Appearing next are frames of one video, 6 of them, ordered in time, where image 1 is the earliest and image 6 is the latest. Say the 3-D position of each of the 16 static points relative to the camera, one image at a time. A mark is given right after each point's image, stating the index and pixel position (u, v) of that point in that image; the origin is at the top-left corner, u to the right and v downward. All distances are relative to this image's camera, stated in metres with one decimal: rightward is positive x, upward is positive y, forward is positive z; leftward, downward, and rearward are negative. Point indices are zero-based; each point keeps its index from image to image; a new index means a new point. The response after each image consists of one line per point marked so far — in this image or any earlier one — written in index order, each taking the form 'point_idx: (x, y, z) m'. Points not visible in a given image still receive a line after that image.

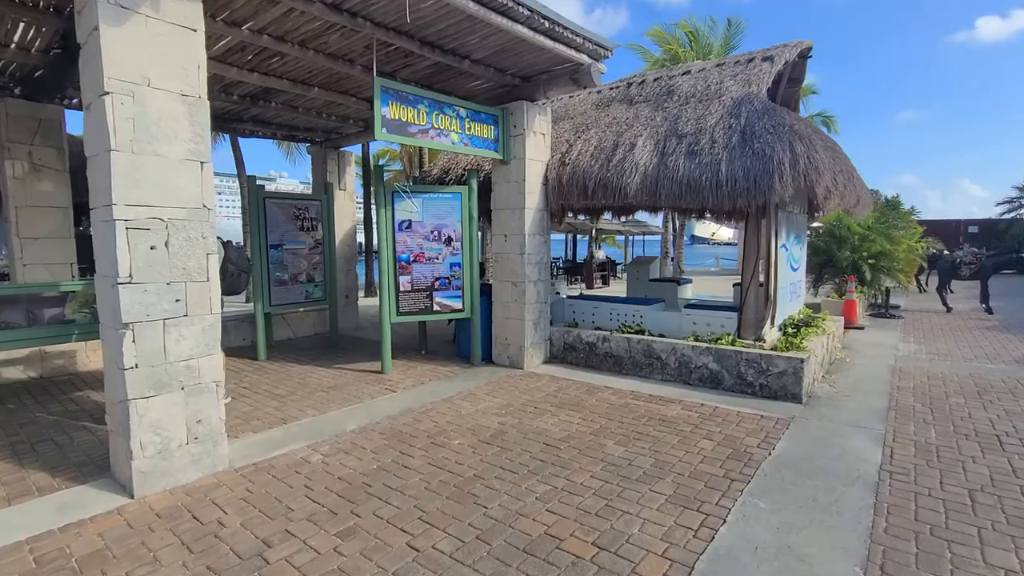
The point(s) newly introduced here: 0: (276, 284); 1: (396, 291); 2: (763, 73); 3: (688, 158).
0: (-3.5, +0.1, +7.5) m
1: (-1.5, -0.1, +6.4) m
2: (+3.0, +2.6, +6.0) m
3: (+1.9, +1.4, +5.5) m
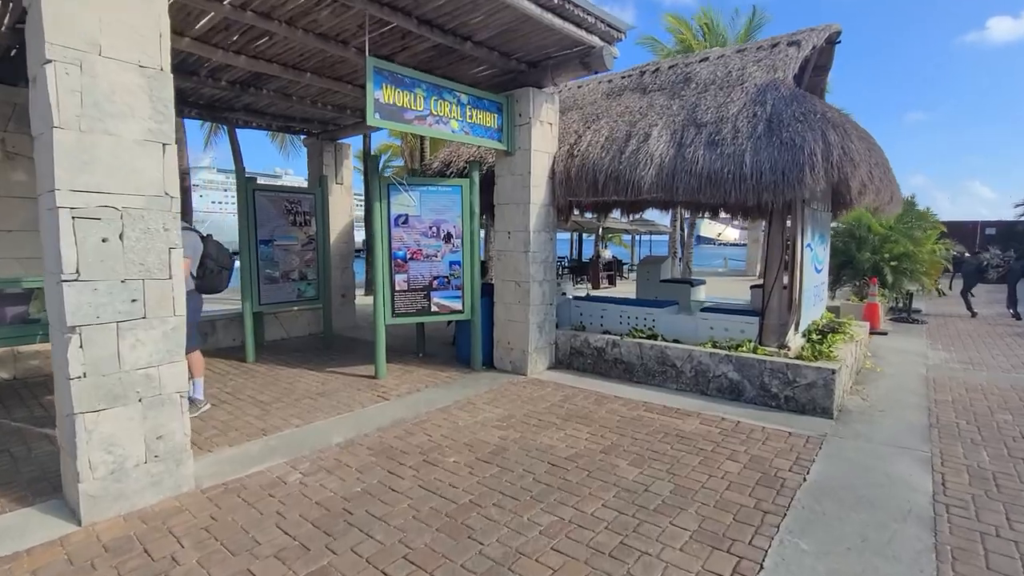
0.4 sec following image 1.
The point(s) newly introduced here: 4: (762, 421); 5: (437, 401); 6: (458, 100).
0: (-3.5, +0.1, +7.1) m
1: (-1.4, 0.0, +6.0) m
2: (+3.1, +2.5, +5.6) m
3: (+2.0, +1.4, +5.1) m
4: (+2.2, -1.2, +4.5) m
5: (-0.8, -1.2, +5.2) m
6: (-0.6, +2.0, +5.4) m
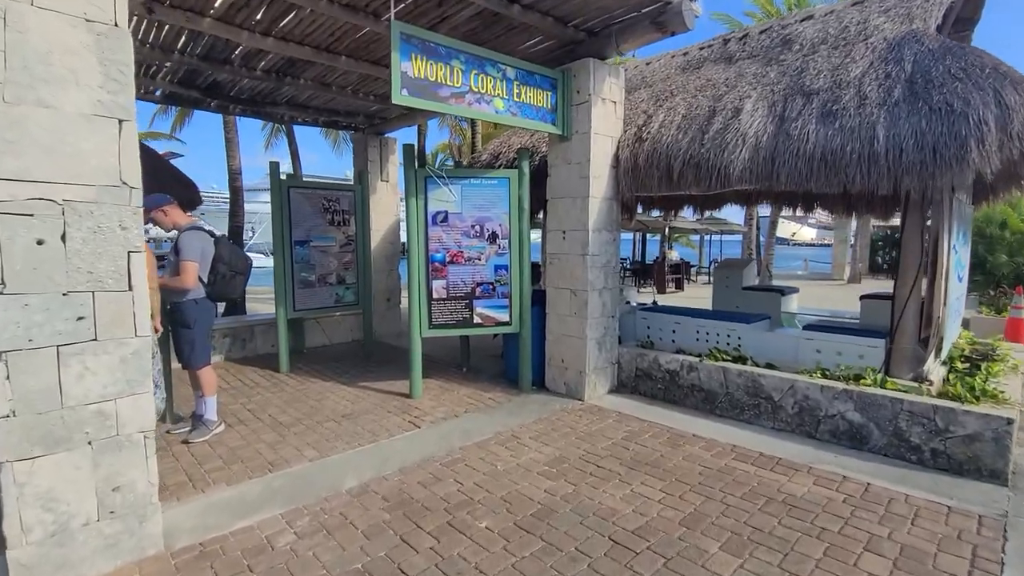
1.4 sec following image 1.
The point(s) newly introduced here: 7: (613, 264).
0: (-2.8, 0.0, +6.6) m
1: (-0.9, -0.1, +5.3) m
2: (+3.6, +2.4, +4.3) m
3: (+2.4, +1.3, +3.9) m
4: (+2.6, -1.3, +3.4) m
5: (-0.3, -1.3, +4.4) m
6: (-0.1, +1.9, +4.6) m
7: (+1.1, +0.2, +5.3) m
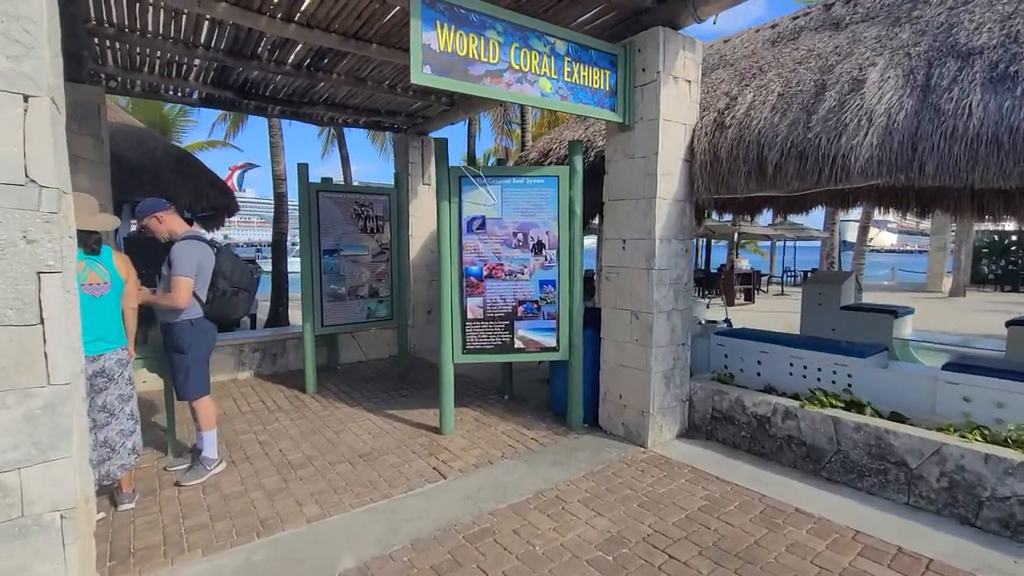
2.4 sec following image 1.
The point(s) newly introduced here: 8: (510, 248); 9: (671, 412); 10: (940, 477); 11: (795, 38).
0: (-2.2, -0.1, +6.1) m
1: (-0.4, -0.3, +4.5) m
2: (+3.9, +2.2, +3.1) m
3: (+2.7, +1.1, +2.8) m
4: (+2.8, -1.5, +2.2) m
5: (0.0, -1.4, +3.5) m
6: (+0.3, +1.8, +3.8) m
7: (+1.5, +0.1, +4.3) m
8: (0.0, +0.4, +4.5) m
9: (+1.4, -1.1, +4.4) m
10: (+2.6, -1.2, +3.1) m
11: (+2.6, +2.3, +4.7) m
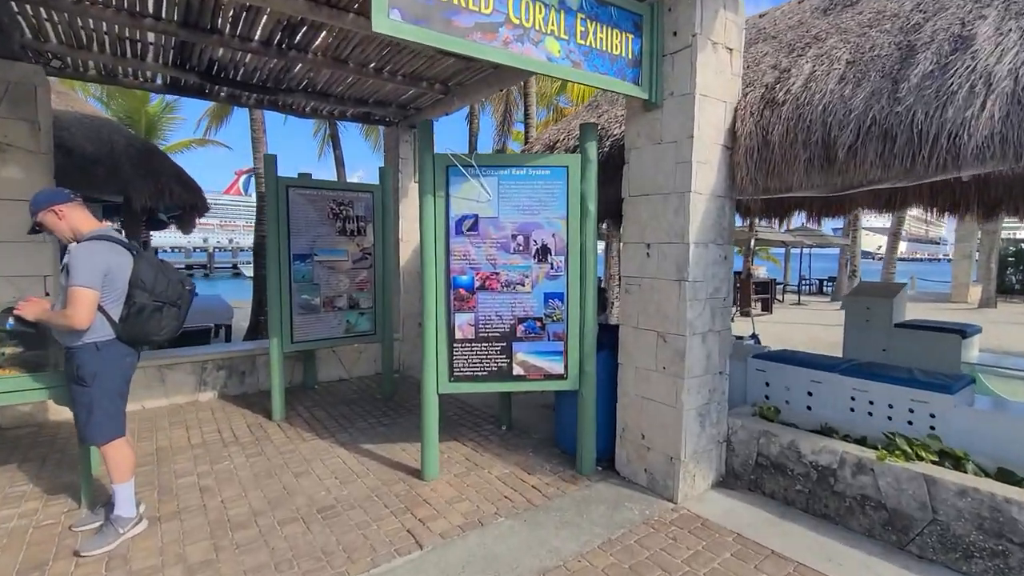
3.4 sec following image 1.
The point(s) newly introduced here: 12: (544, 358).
0: (-2.2, -0.2, +5.3) m
1: (-0.5, -0.4, +3.7) m
2: (+3.9, +2.1, +2.3) m
3: (+2.7, +1.0, +2.0) m
4: (+2.7, -1.6, +1.4) m
5: (0.0, -1.5, +2.7) m
6: (+0.3, +1.7, +3.0) m
7: (+1.5, 0.0, +3.5) m
8: (0.0, +0.3, +3.7) m
9: (+1.4, -1.2, +3.5) m
10: (+2.6, -1.3, +2.3) m
11: (+2.6, +2.2, +3.8) m
12: (+0.2, -0.5, +3.8) m
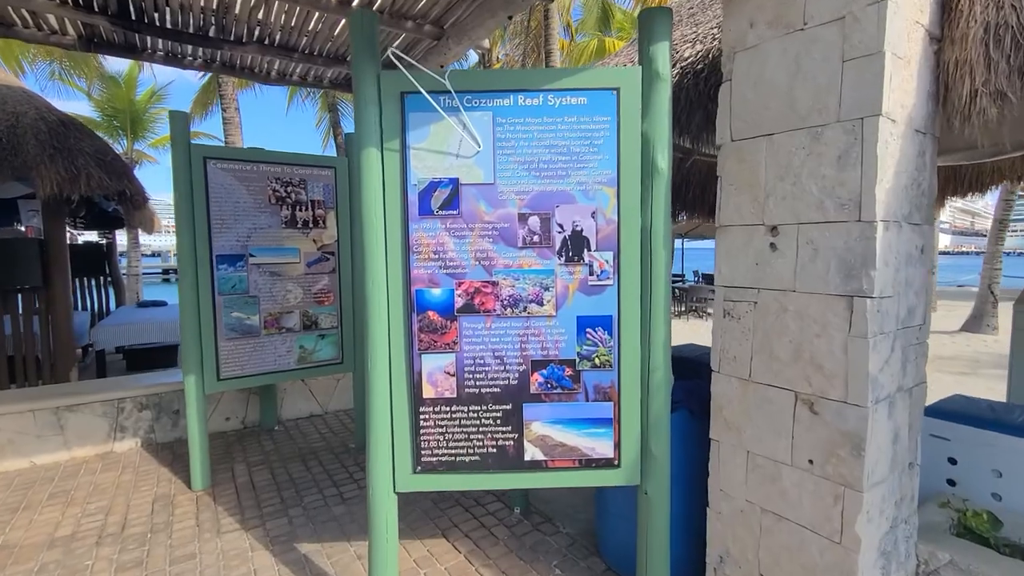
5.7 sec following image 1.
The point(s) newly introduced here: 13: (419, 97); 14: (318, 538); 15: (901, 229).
0: (-2.1, -0.3, +3.8) m
1: (-0.4, -0.5, +2.1) m
2: (+3.8, +2.1, +0.5) m
3: (+2.6, +0.9, +0.3) m
4: (+2.7, -1.7, -0.4) m
5: (0.0, -1.6, +1.1) m
6: (+0.3, +1.6, +1.3) m
7: (+1.5, -0.1, +1.8) m
8: (0.0, +0.2, +2.1) m
9: (+1.4, -1.3, +1.9) m
10: (+2.6, -1.3, +0.5) m
11: (+2.6, +2.1, +2.1) m
12: (+0.3, -0.6, +2.2) m
13: (-0.4, +0.8, +2.1) m
14: (-1.2, -1.5, +3.0) m
15: (+1.3, +0.2, +1.7) m
